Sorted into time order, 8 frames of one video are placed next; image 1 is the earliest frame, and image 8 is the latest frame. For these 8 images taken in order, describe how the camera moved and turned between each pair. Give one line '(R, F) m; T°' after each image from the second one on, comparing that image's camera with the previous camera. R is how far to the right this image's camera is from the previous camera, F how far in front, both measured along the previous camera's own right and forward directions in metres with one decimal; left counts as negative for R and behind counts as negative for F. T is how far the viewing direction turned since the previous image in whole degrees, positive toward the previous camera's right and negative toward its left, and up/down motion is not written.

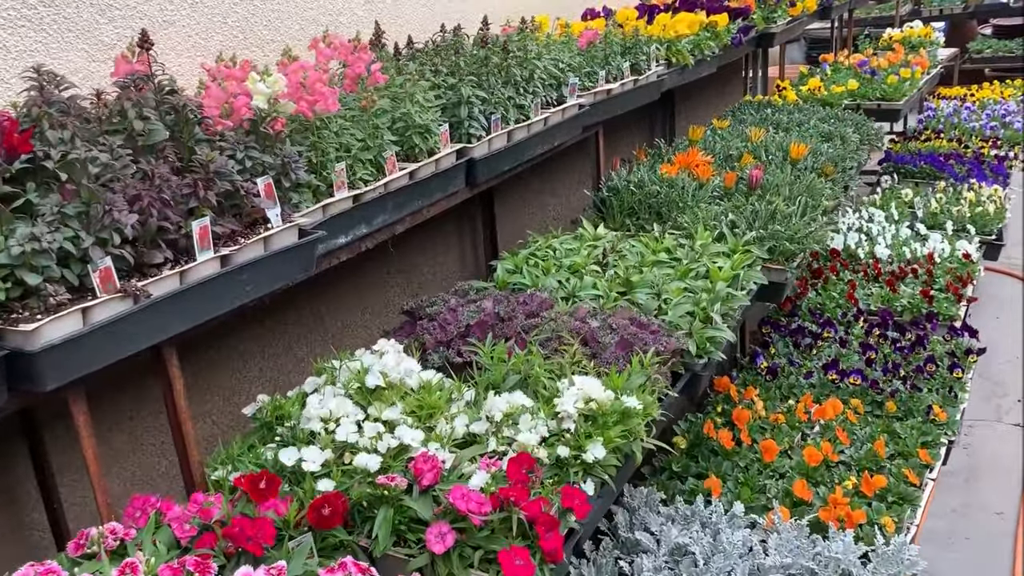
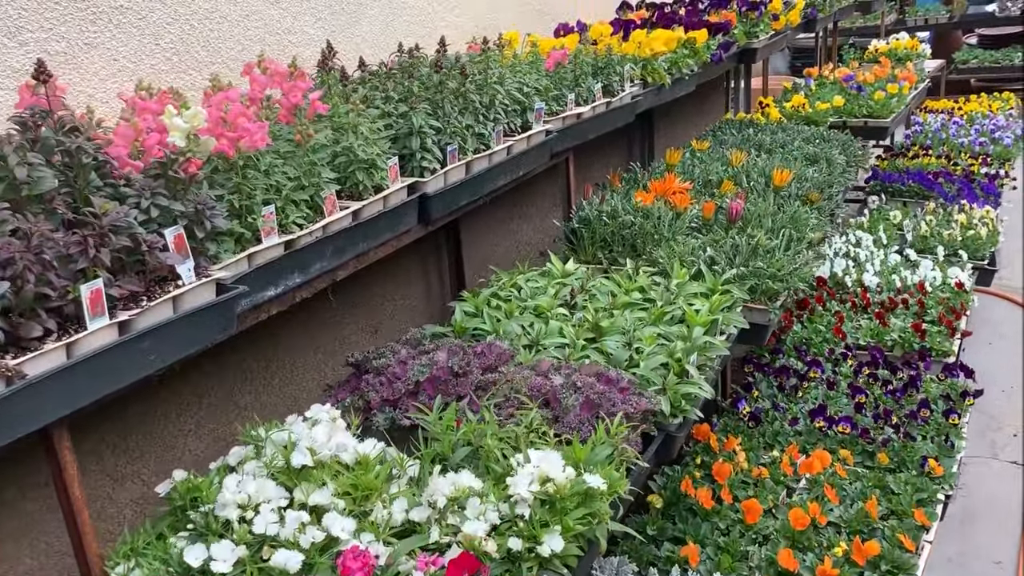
(+0.1, +0.2) m; +1°
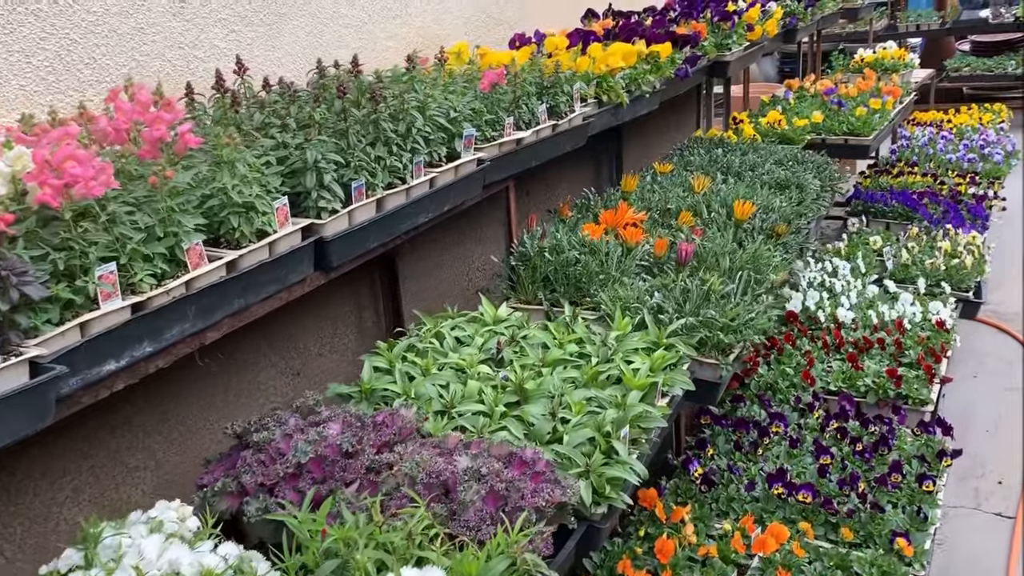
(+0.2, +0.3) m; 0°
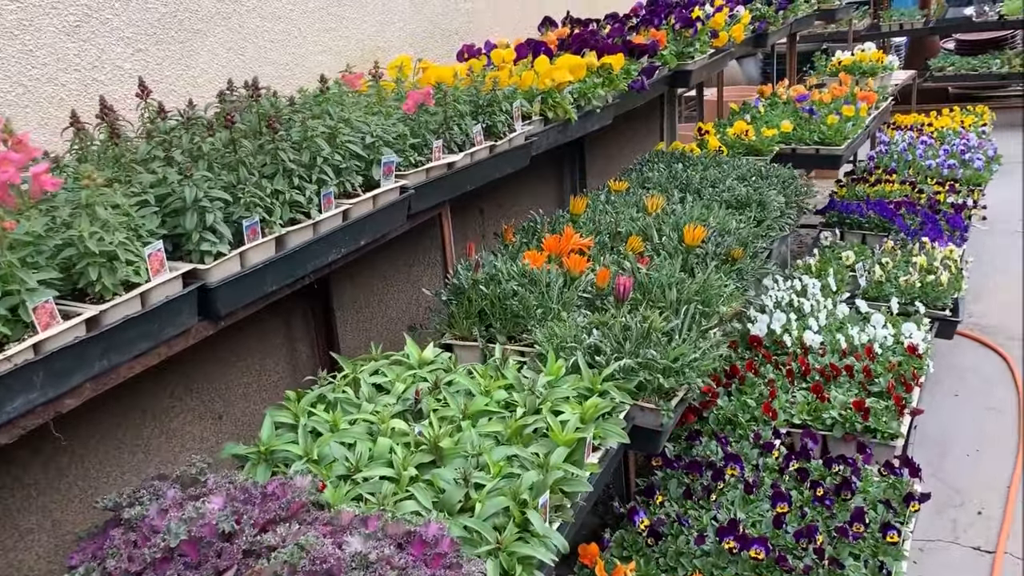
(+0.2, +0.2) m; 0°
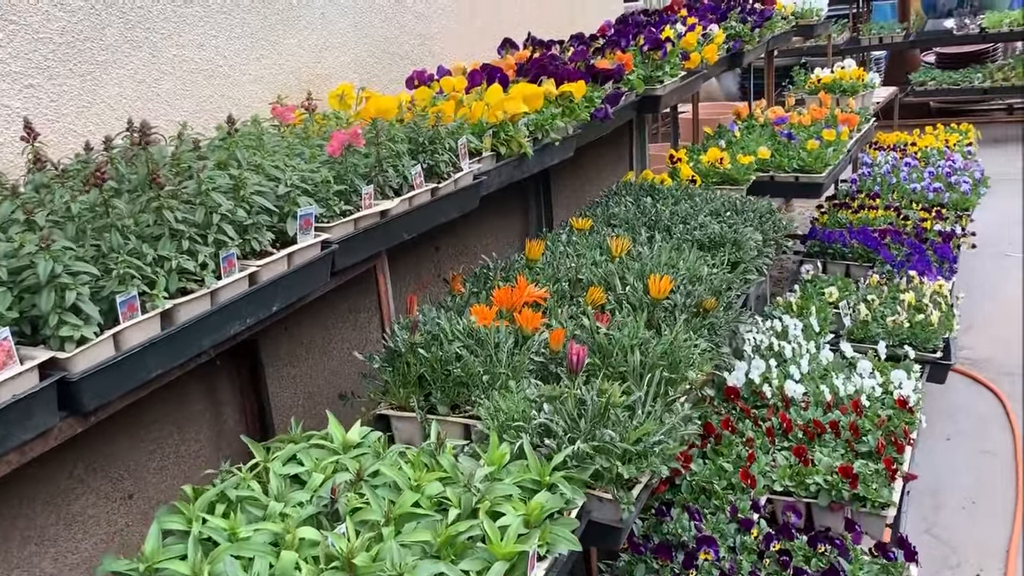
(+0.1, +0.3) m; +1°
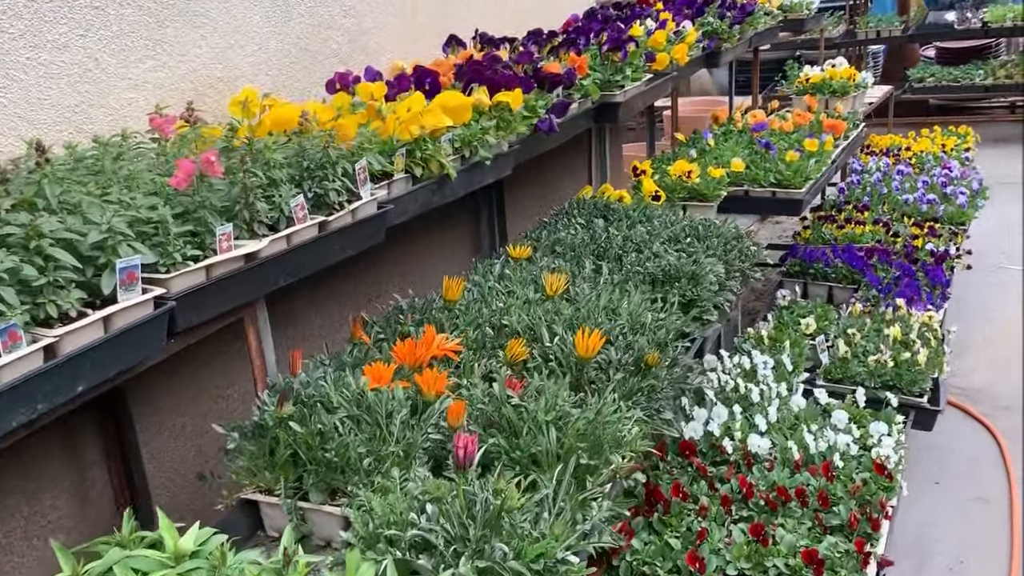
(+0.2, +0.4) m; 0°
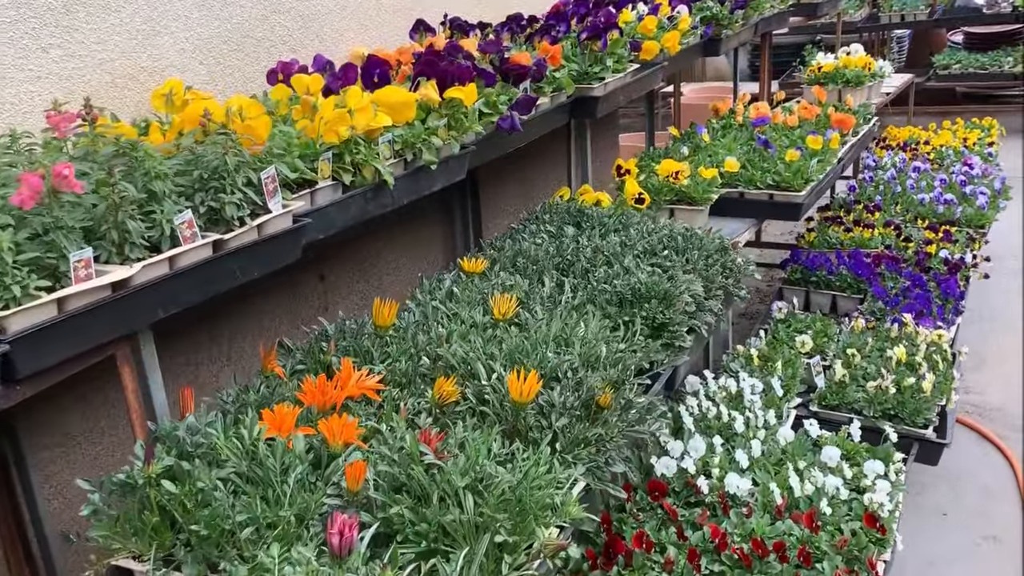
(+0.2, +0.3) m; -1°
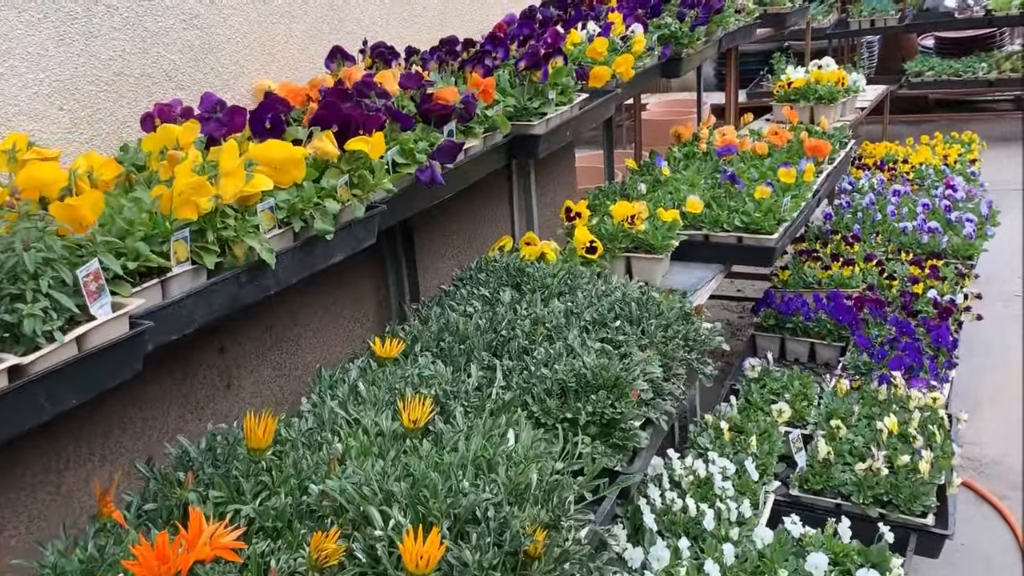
(+0.1, +0.4) m; +2°
